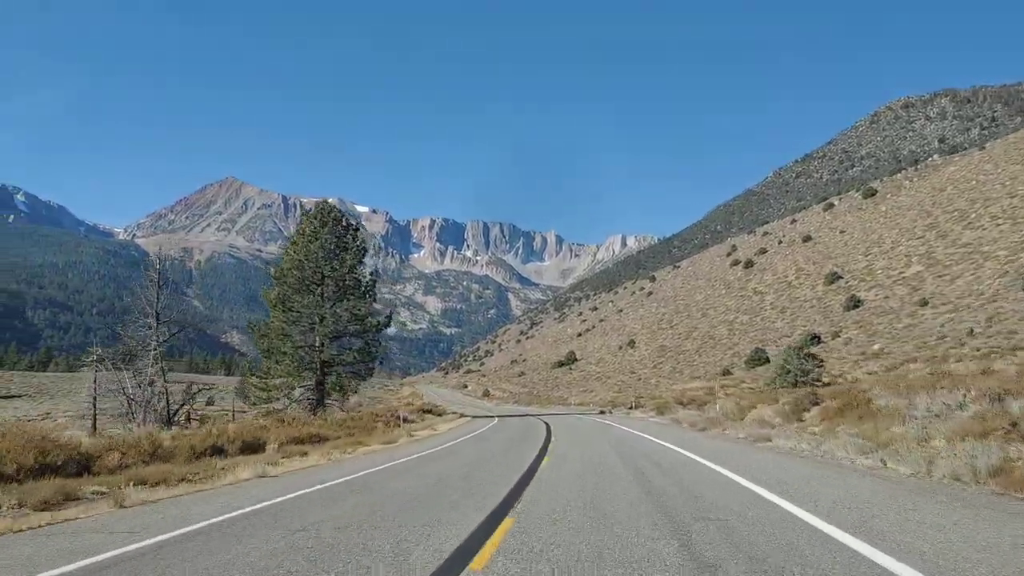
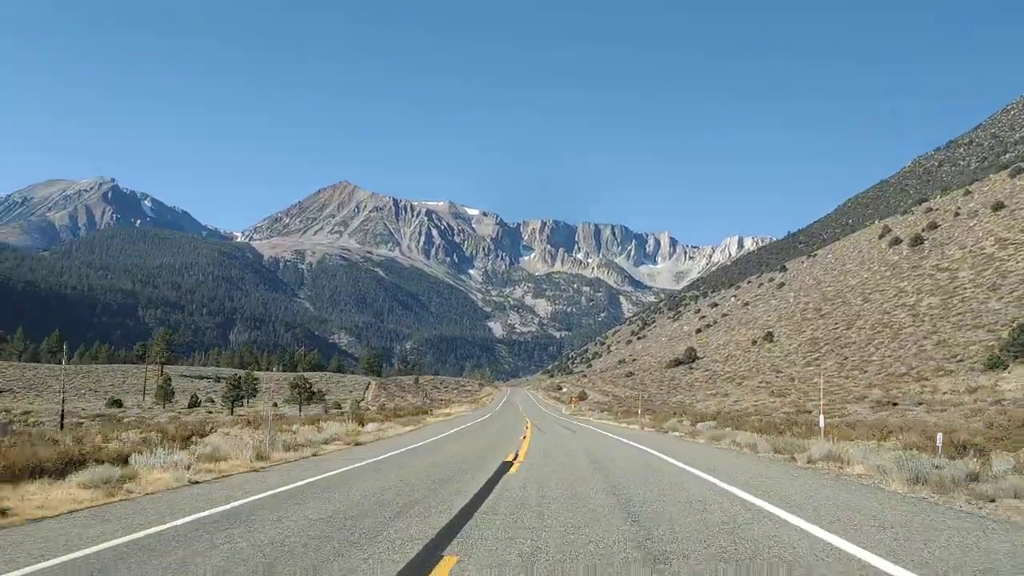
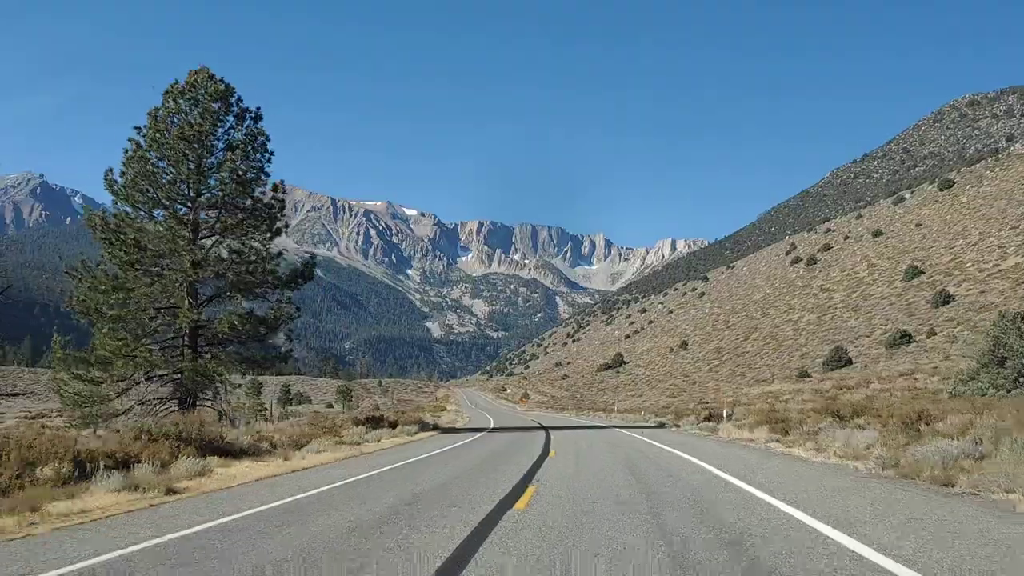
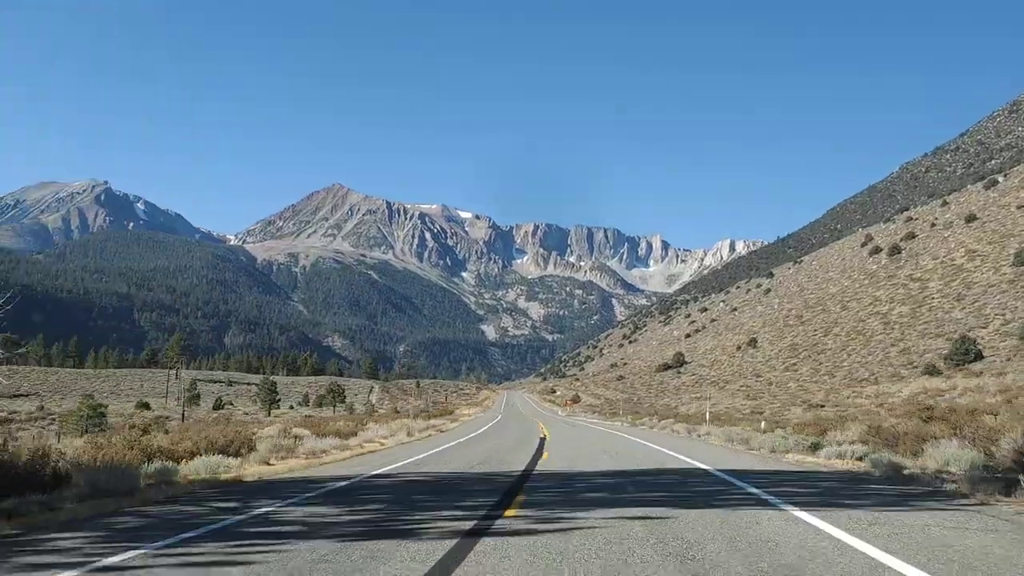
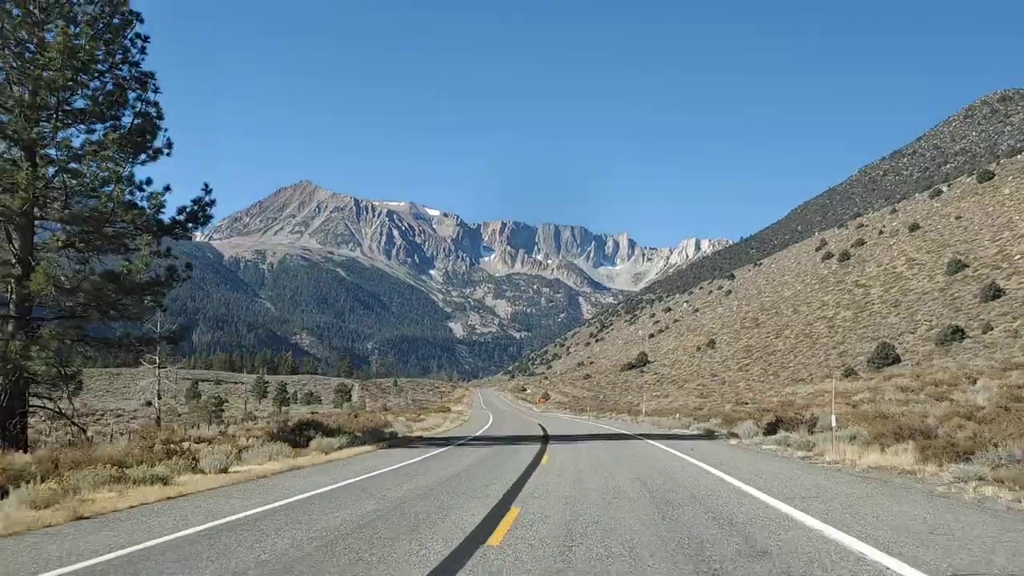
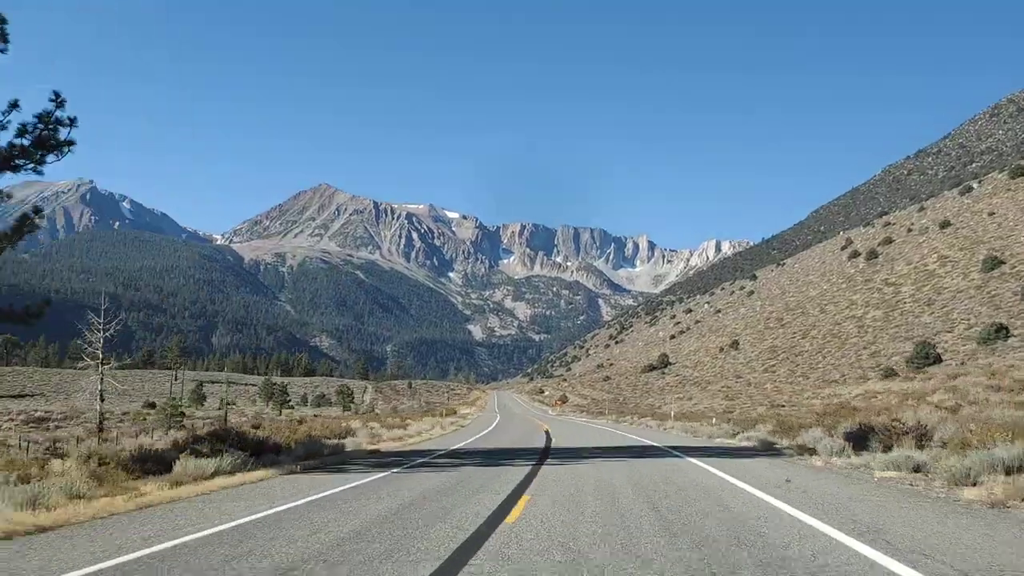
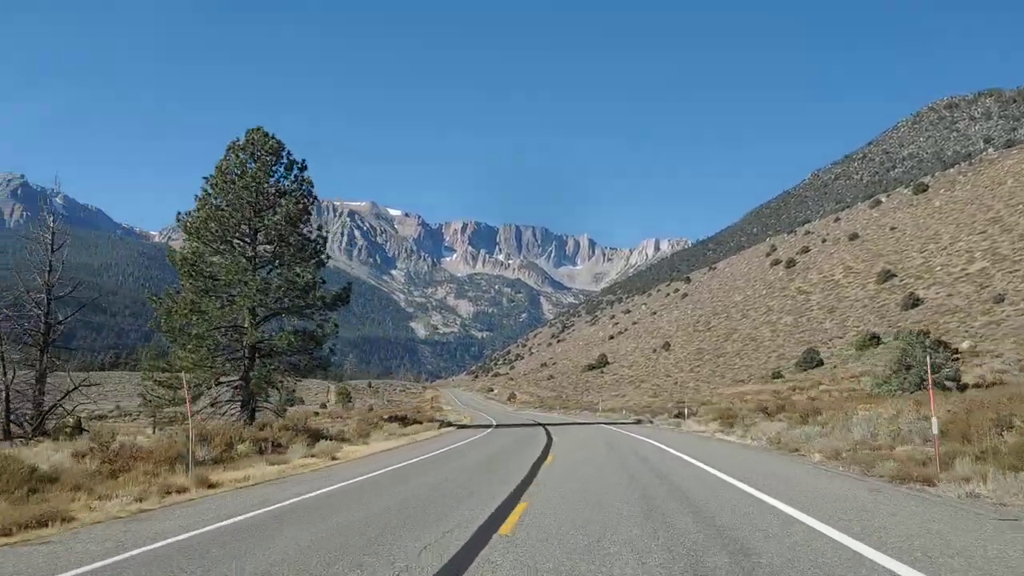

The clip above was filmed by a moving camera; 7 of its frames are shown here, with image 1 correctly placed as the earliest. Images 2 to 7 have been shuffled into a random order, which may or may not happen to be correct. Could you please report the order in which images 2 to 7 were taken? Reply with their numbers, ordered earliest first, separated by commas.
7, 3, 5, 6, 4, 2
